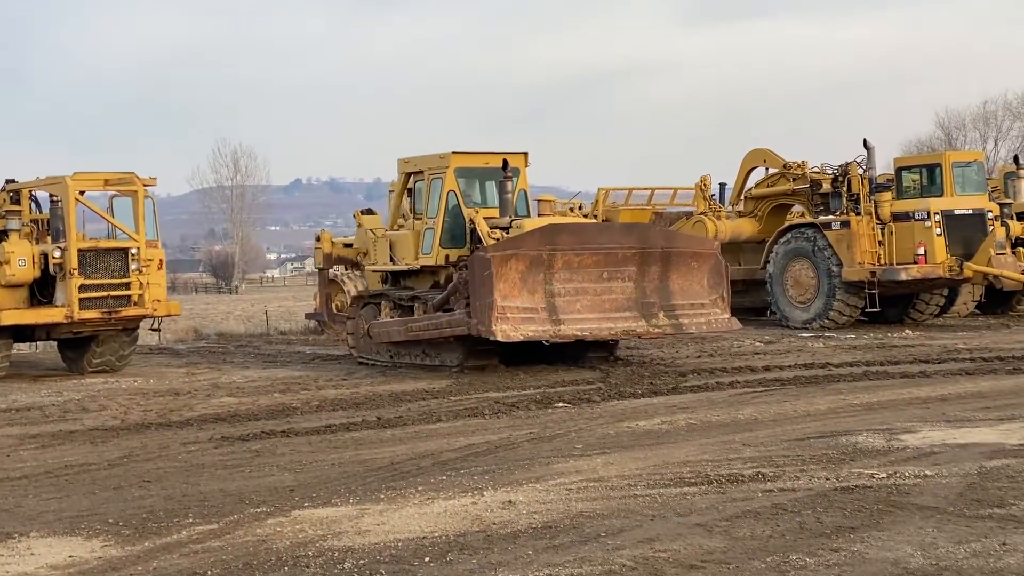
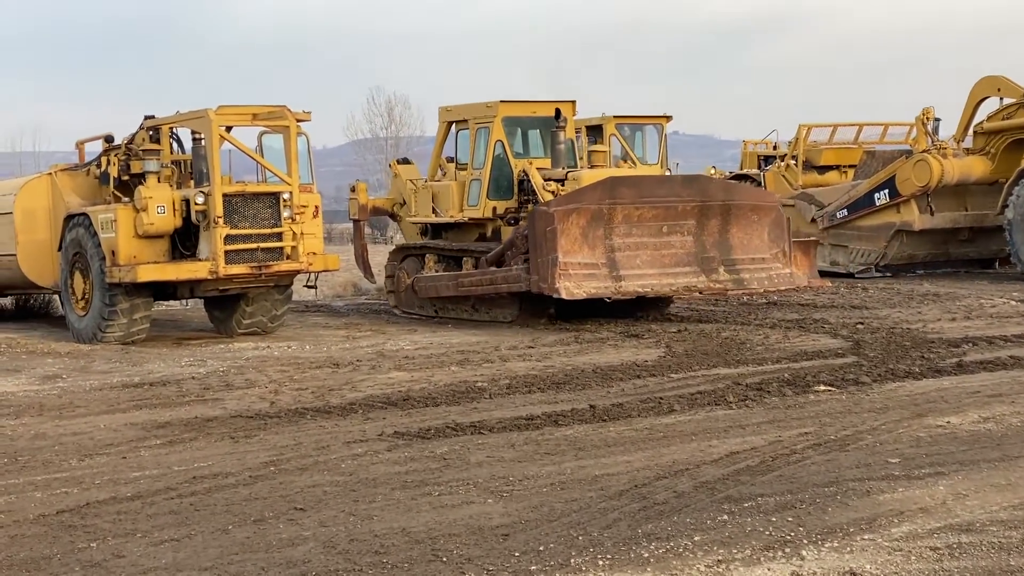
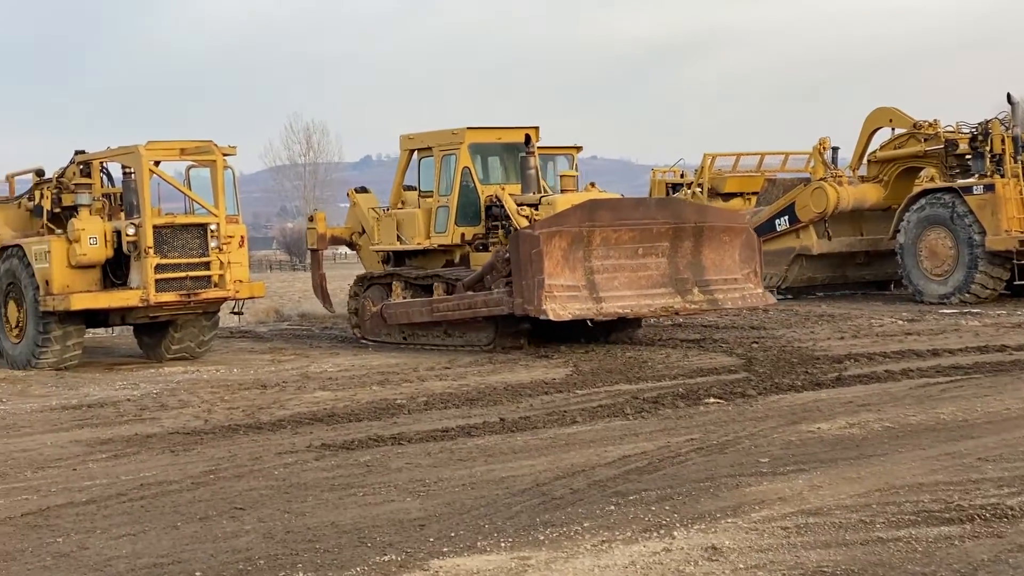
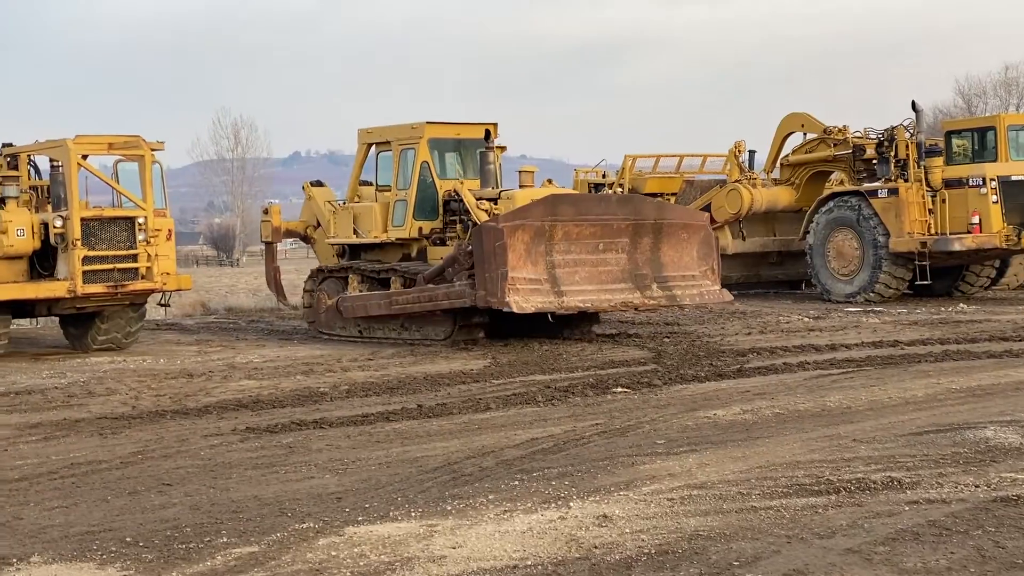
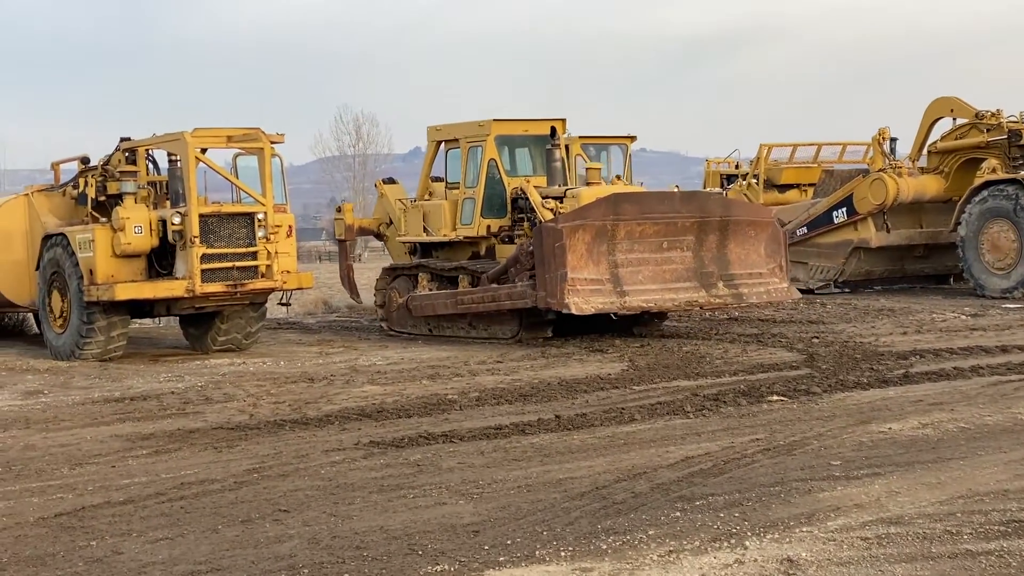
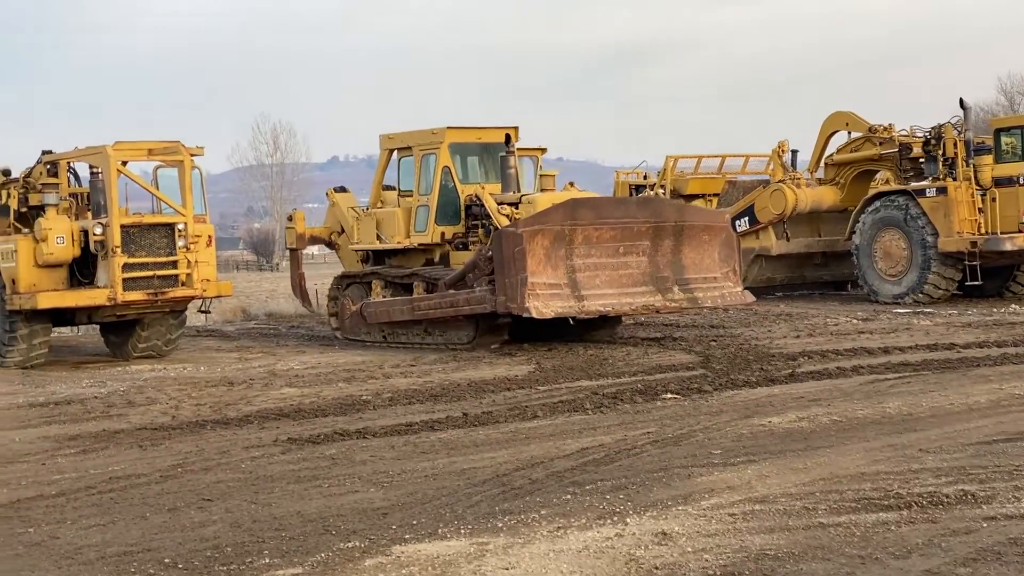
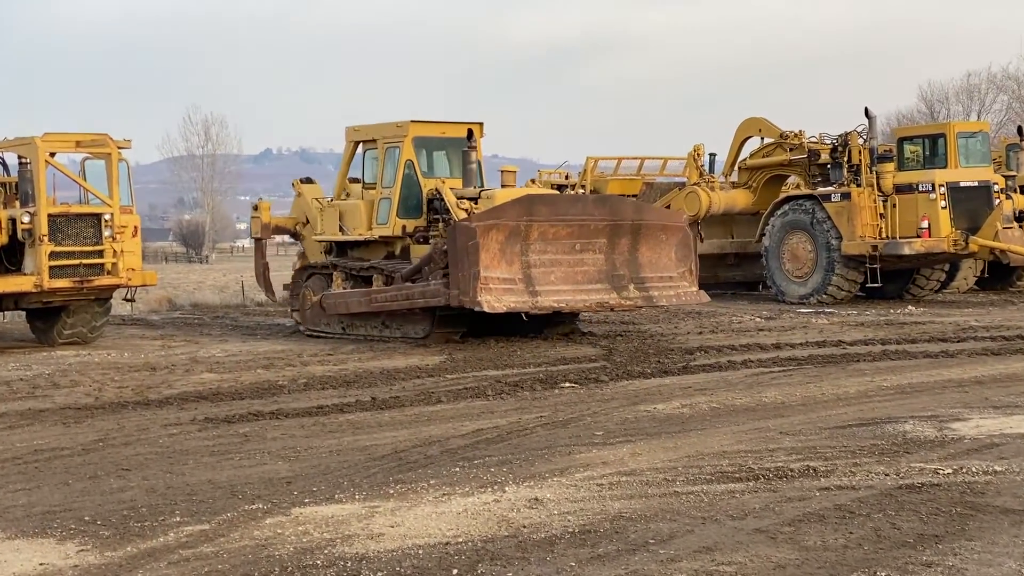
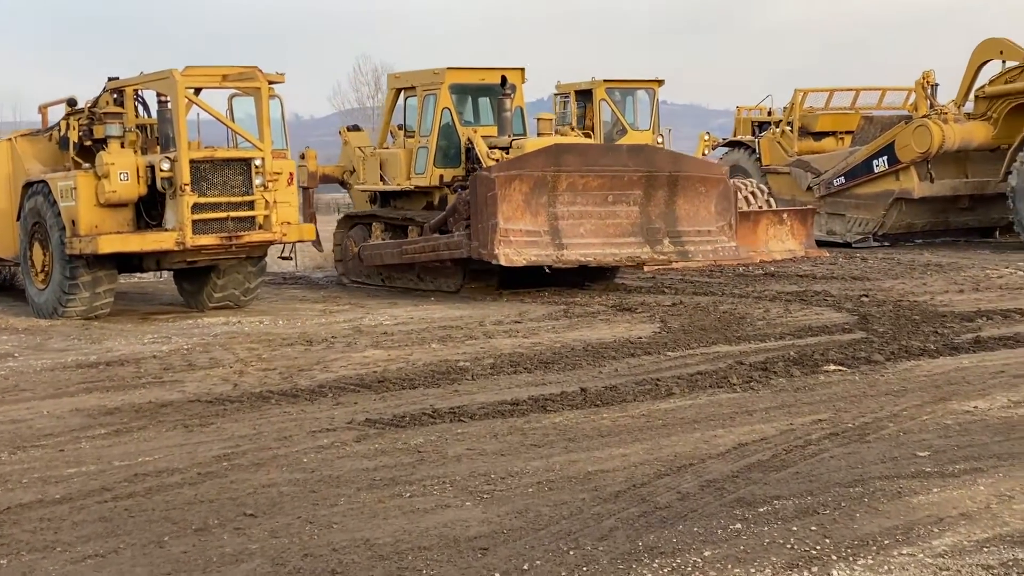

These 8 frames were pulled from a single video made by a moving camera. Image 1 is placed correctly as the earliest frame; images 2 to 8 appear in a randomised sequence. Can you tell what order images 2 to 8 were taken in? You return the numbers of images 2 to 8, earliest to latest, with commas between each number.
7, 4, 6, 3, 5, 2, 8
